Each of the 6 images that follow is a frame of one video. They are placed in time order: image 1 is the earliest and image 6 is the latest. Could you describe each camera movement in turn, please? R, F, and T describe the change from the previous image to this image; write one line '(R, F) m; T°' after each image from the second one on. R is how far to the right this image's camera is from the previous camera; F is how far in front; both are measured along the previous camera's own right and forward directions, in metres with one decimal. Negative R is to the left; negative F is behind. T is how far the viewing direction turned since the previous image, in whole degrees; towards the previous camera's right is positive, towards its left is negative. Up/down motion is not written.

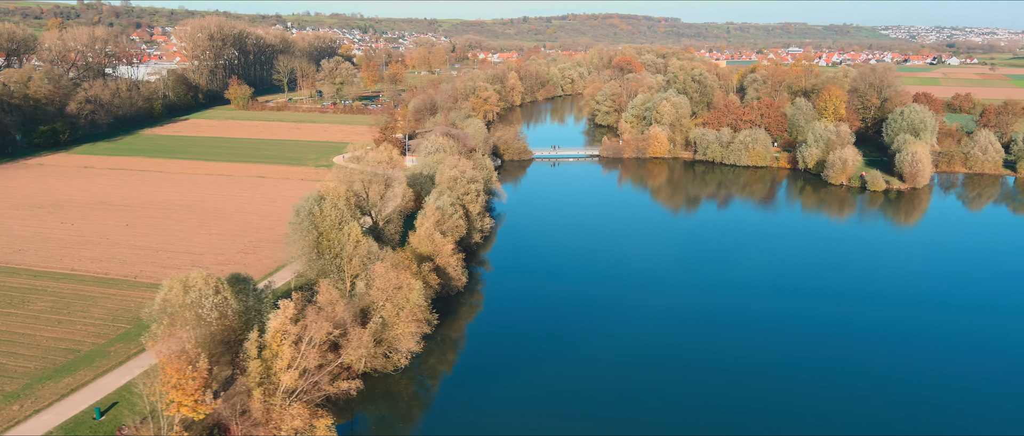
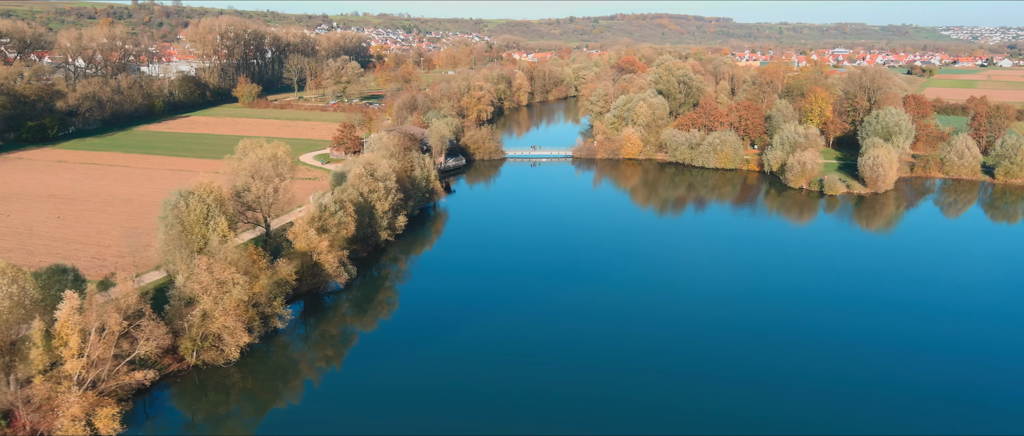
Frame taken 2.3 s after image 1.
(+5.7, +0.2) m; -2°
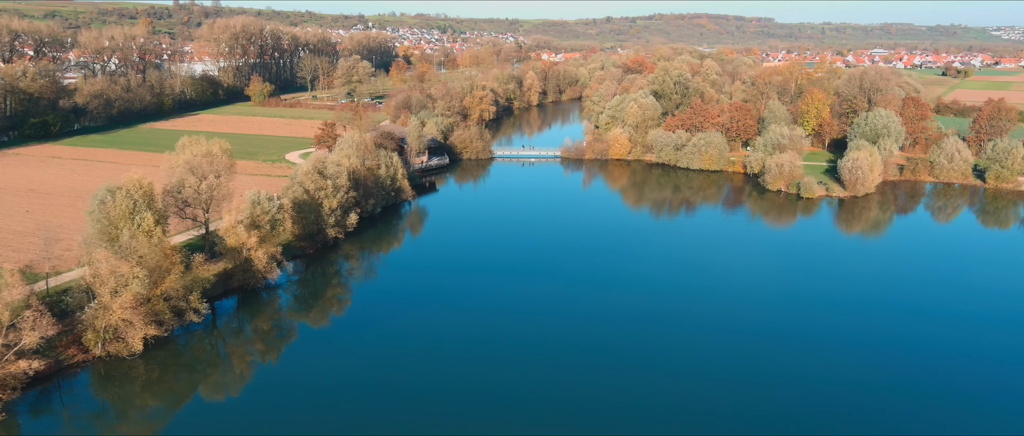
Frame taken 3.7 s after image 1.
(+3.7, +0.1) m; -2°
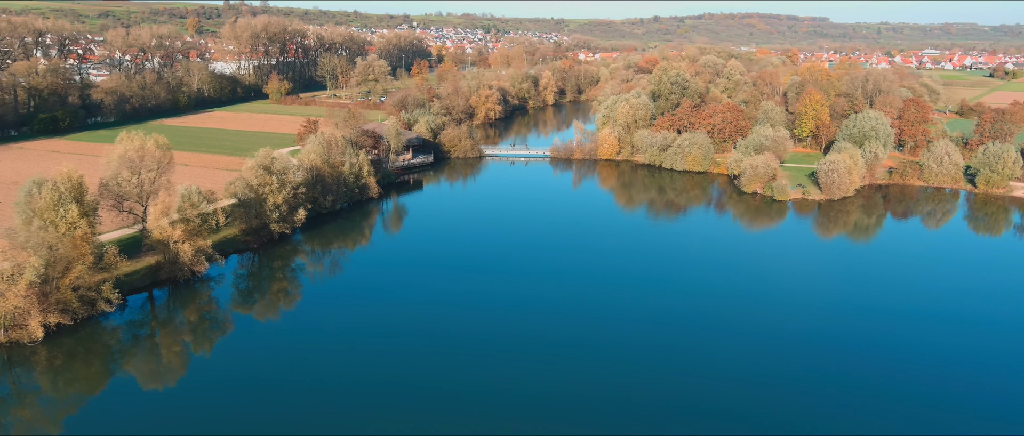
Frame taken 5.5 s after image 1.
(+4.3, +0.1) m; -3°
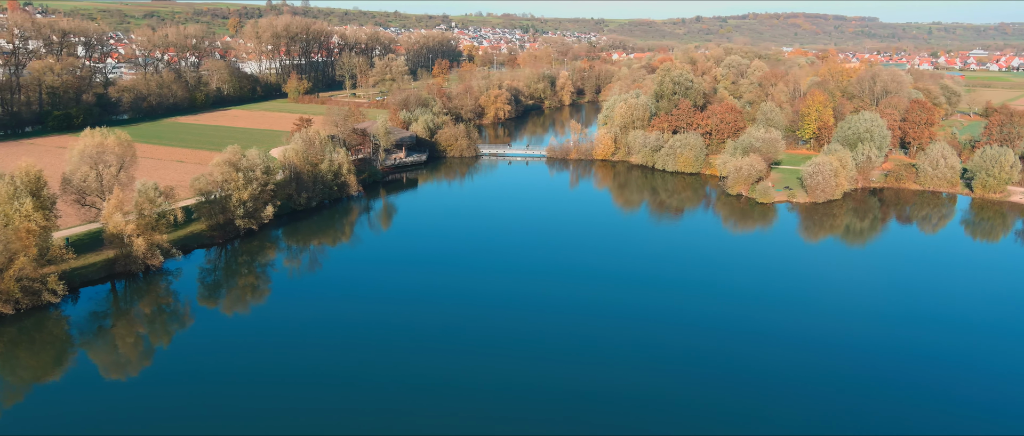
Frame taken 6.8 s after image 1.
(+3.3, +0.1) m; -3°
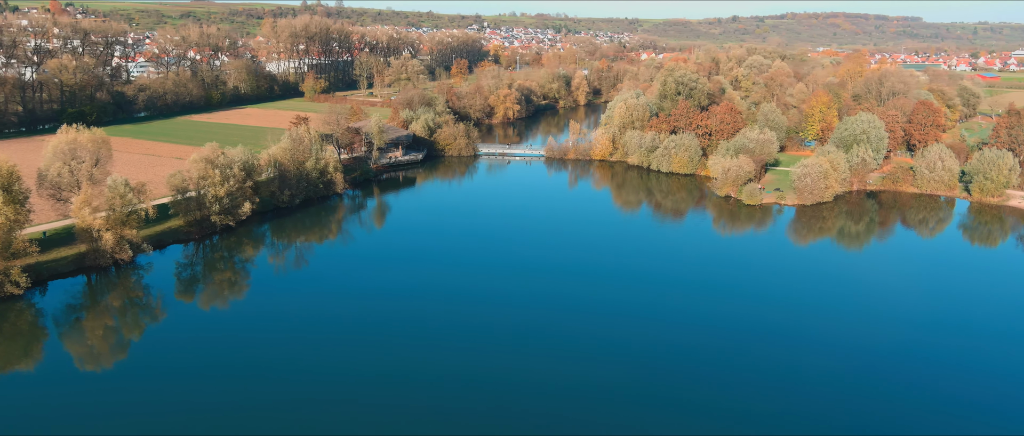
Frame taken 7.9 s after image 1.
(+2.7, 0.0) m; -2°
